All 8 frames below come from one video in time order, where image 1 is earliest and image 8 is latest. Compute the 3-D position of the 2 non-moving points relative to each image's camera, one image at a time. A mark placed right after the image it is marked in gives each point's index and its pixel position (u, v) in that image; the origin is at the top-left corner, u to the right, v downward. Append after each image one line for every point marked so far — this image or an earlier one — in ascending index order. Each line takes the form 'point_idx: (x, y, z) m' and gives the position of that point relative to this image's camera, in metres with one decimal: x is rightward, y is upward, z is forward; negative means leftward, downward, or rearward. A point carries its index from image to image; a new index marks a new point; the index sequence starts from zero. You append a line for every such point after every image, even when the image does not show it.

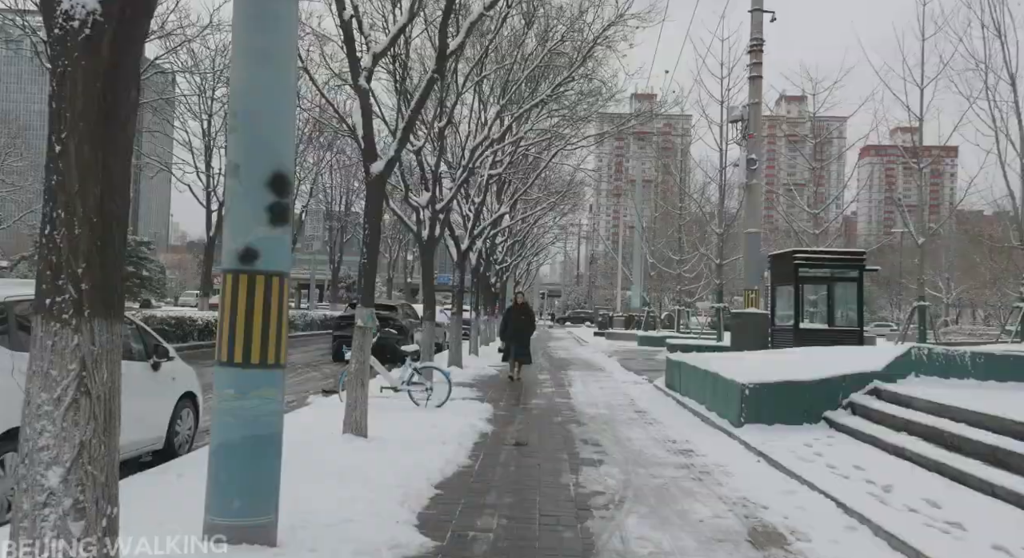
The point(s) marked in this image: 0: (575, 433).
0: (+0.7, -1.8, +8.4) m
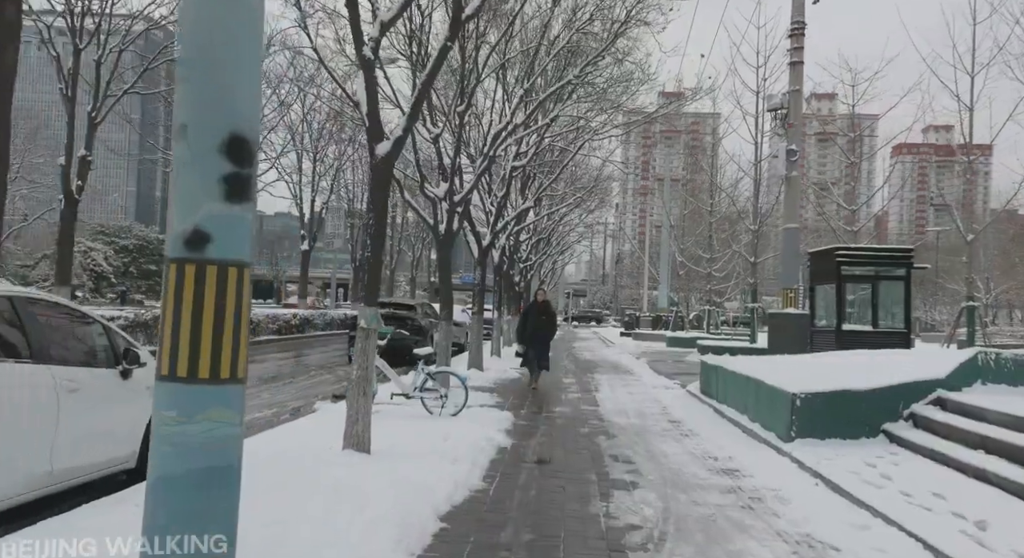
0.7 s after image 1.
0: (+1.0, -1.8, +7.5) m
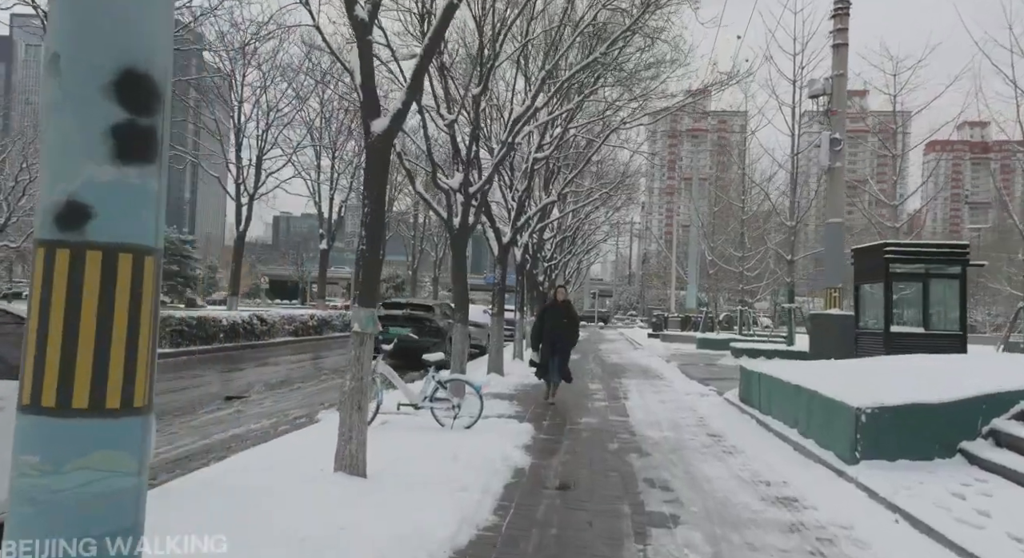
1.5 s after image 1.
0: (+1.1, -1.7, +6.5) m
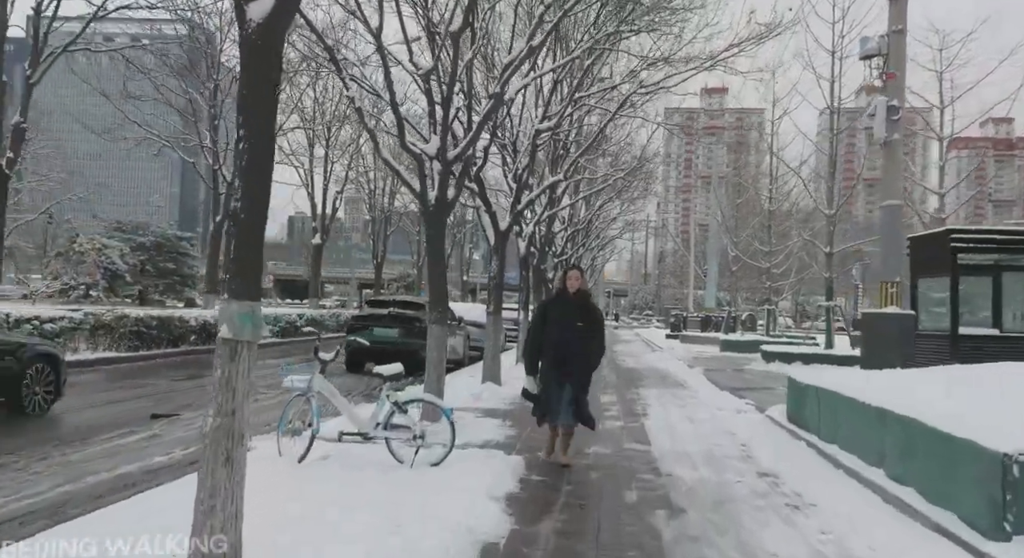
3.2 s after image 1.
0: (+1.0, -1.6, +4.4) m
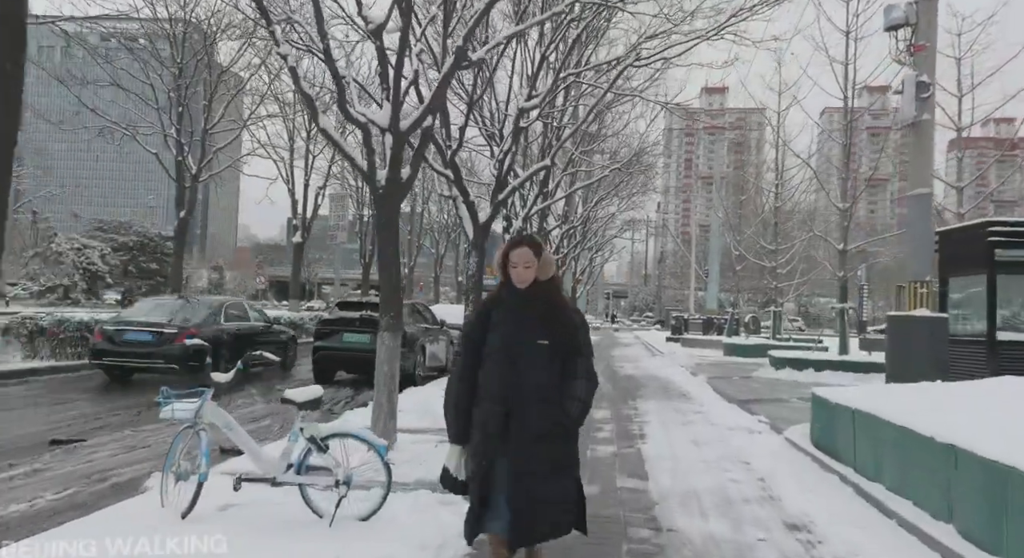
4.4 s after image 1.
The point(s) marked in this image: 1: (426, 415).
0: (+0.7, -1.6, +3.0) m
1: (-1.1, -1.8, +9.3) m
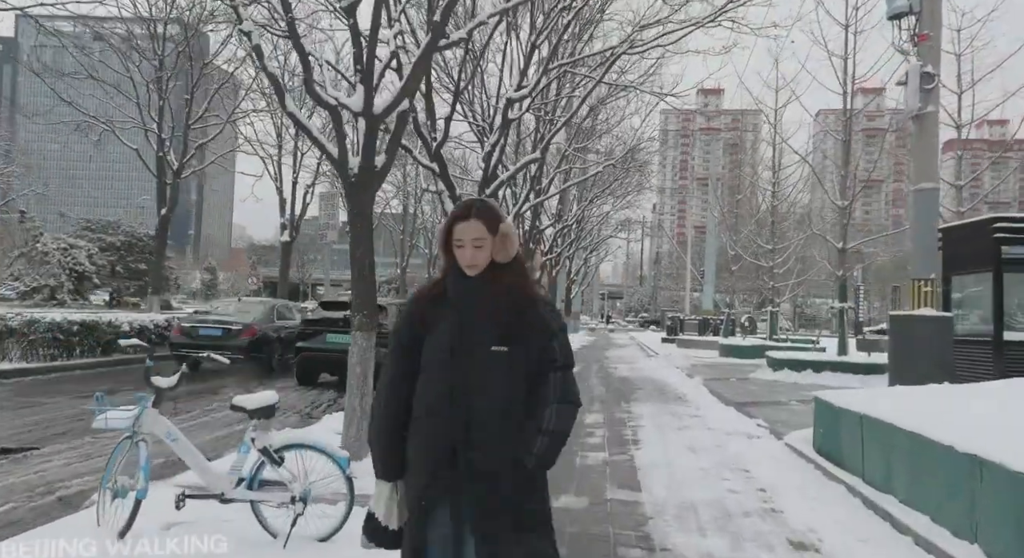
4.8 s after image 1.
0: (+0.5, -1.5, +2.5) m
1: (-1.3, -1.7, +8.8) m
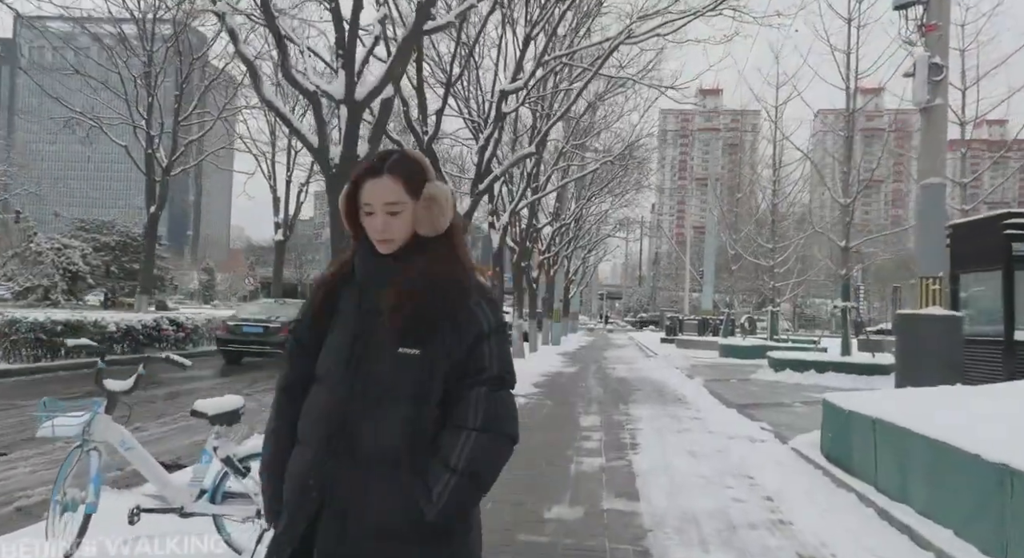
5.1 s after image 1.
0: (+0.5, -1.5, +2.2) m
1: (-1.4, -1.7, +8.4) m
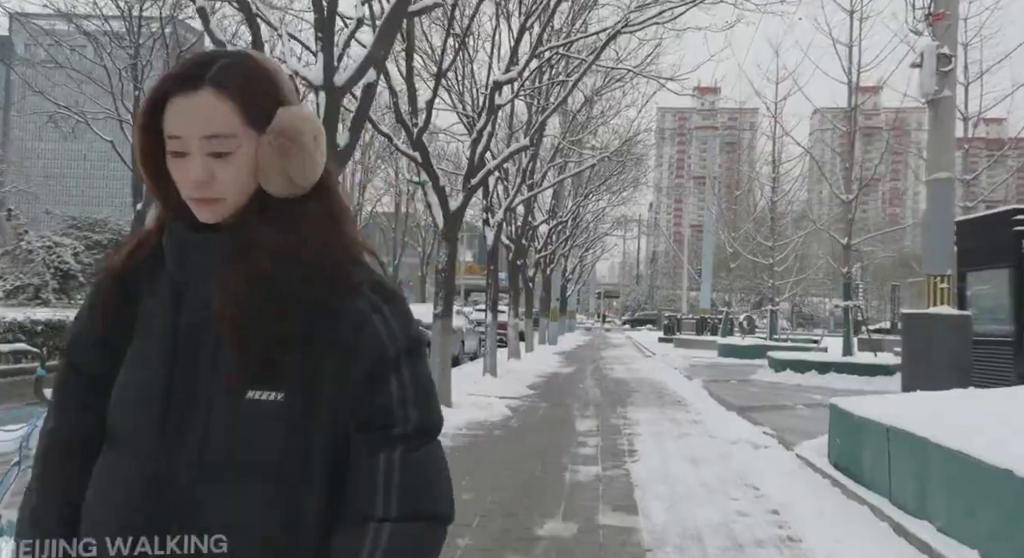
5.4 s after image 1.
0: (+0.4, -1.5, +1.8) m
1: (-1.4, -1.7, +8.1) m
